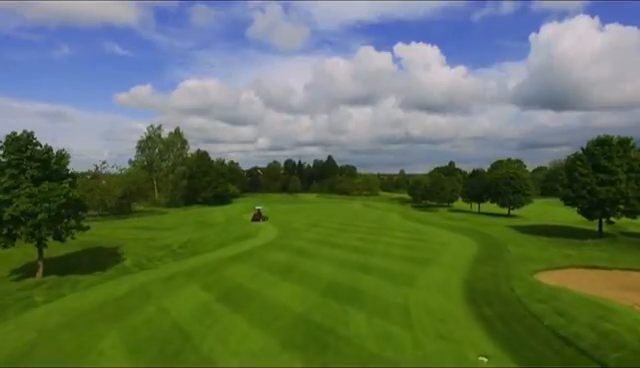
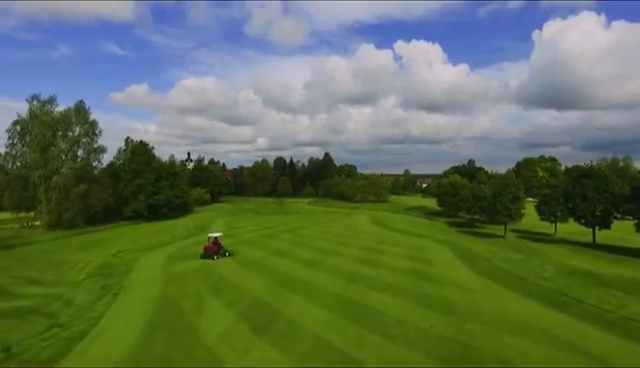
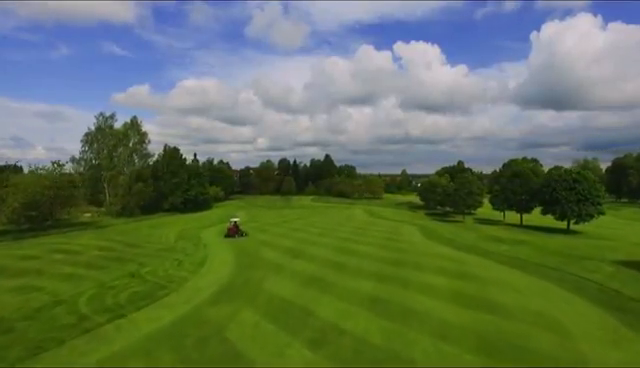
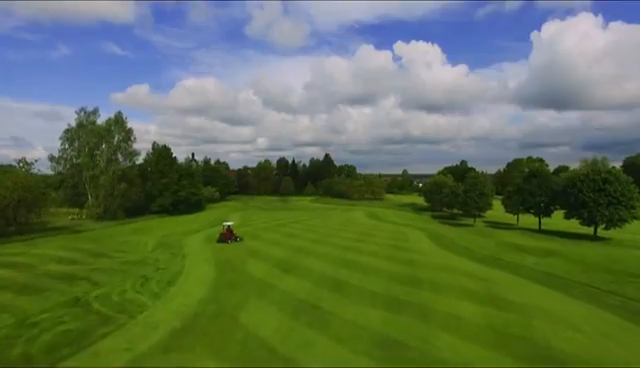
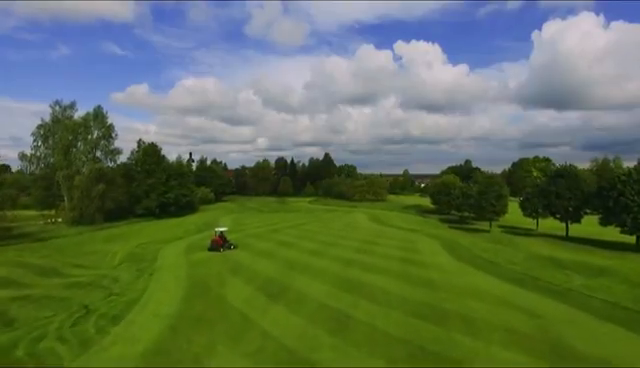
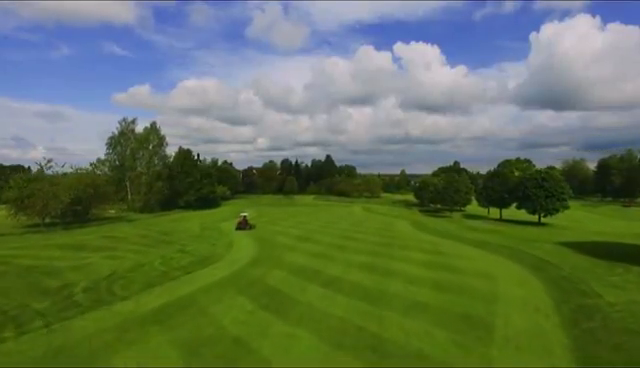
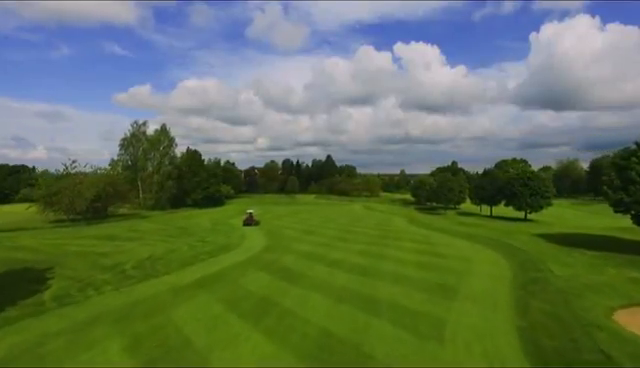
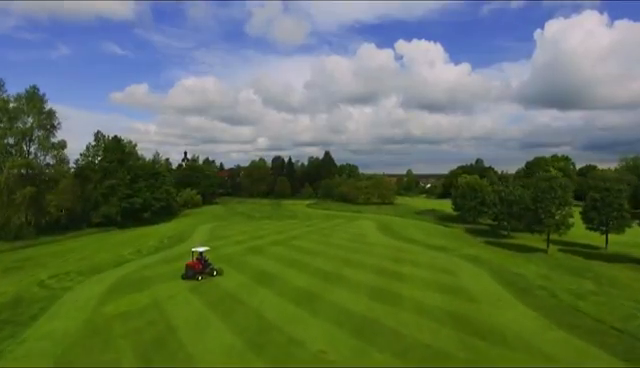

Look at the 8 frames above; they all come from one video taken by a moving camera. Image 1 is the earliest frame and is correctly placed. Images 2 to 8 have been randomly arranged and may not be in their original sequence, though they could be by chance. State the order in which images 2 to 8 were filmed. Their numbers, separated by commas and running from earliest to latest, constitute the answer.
7, 6, 3, 4, 5, 2, 8
